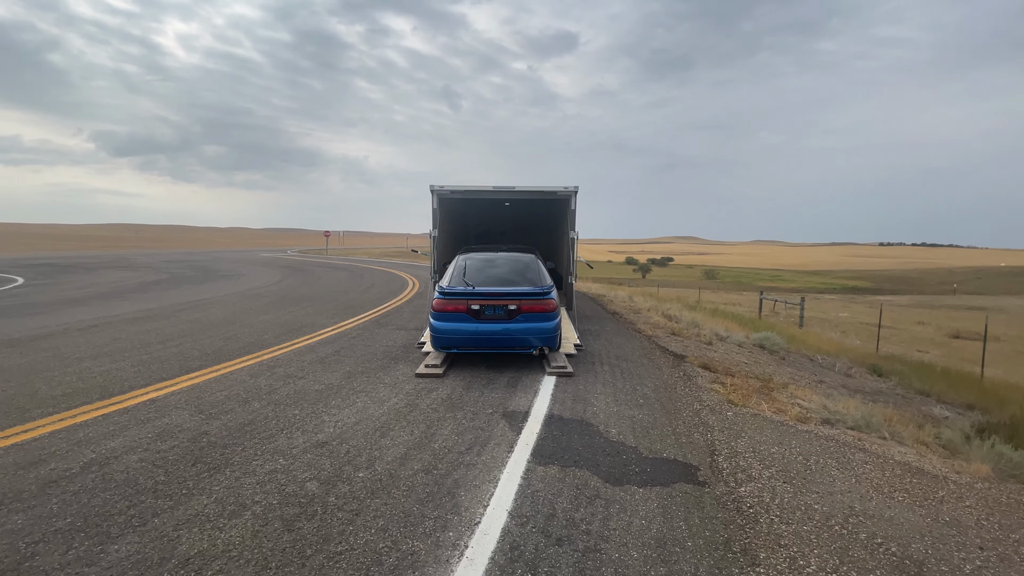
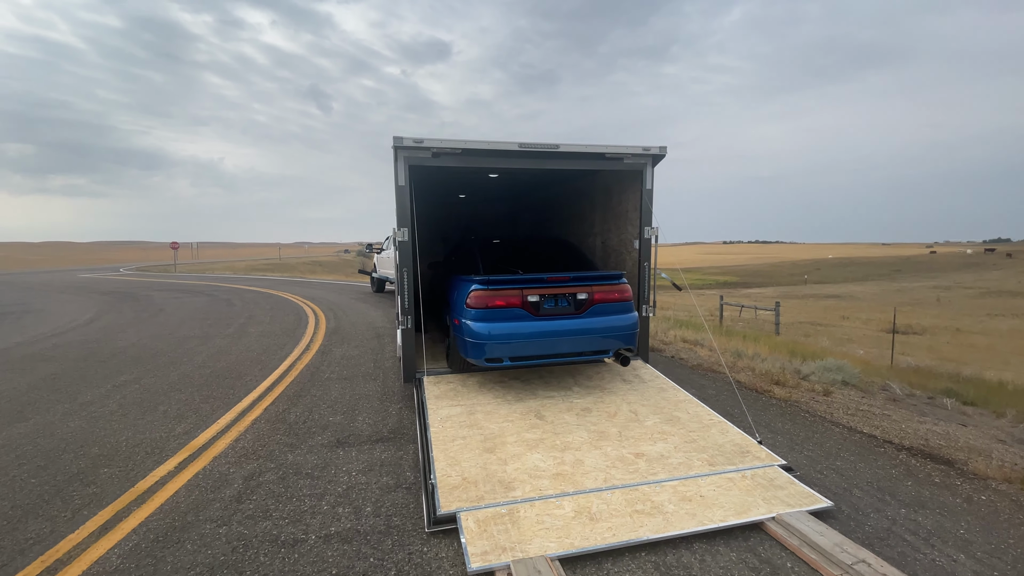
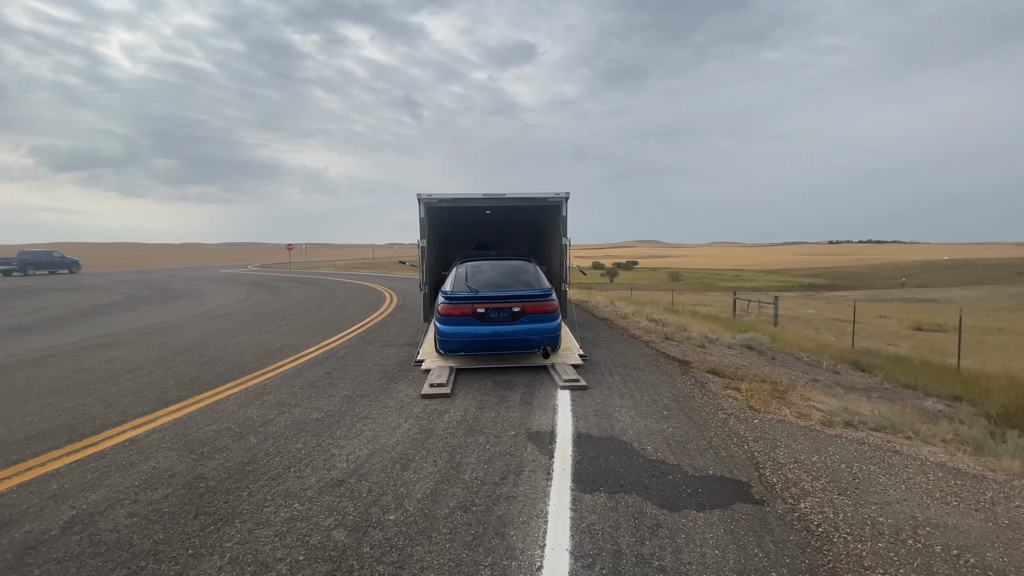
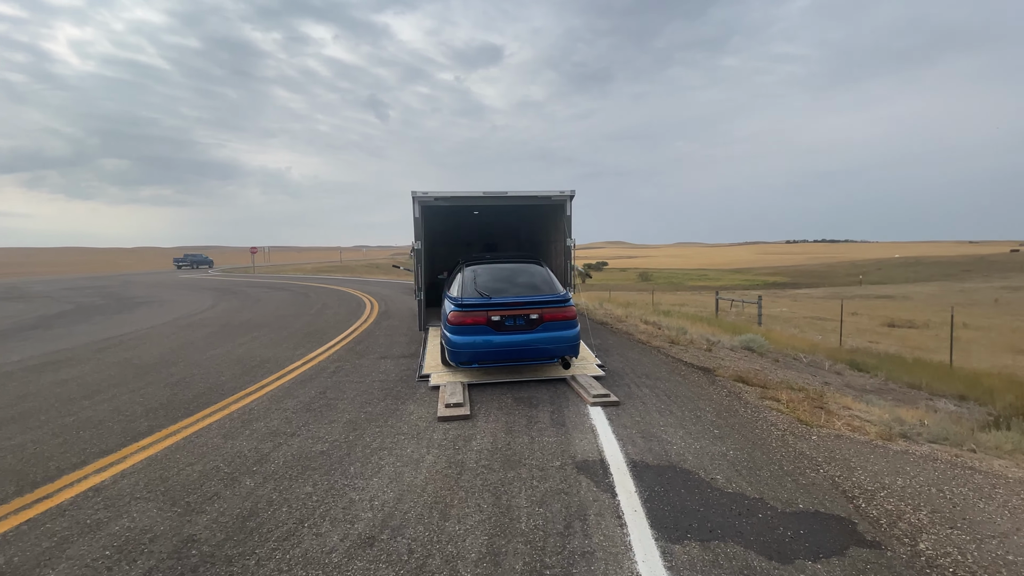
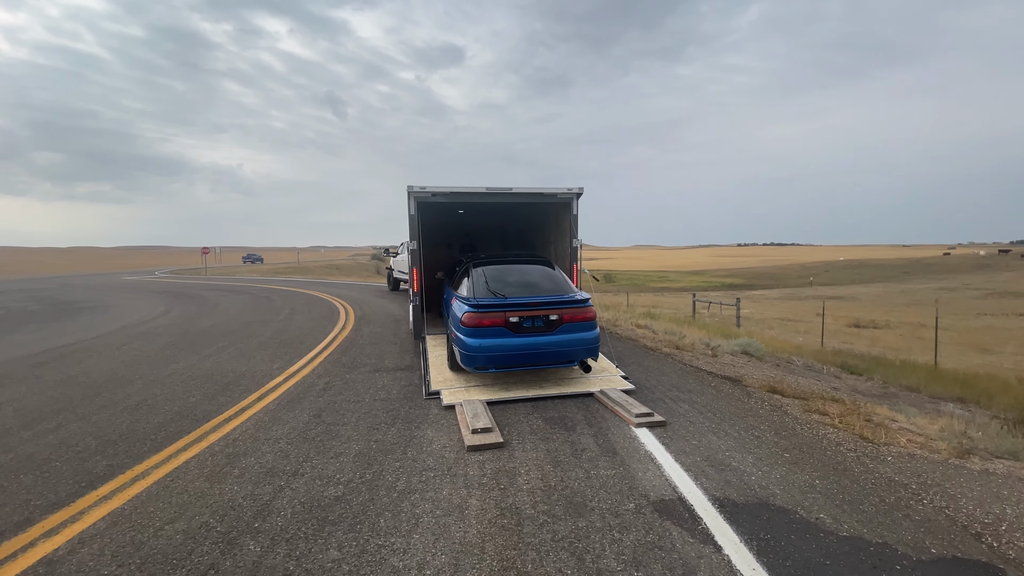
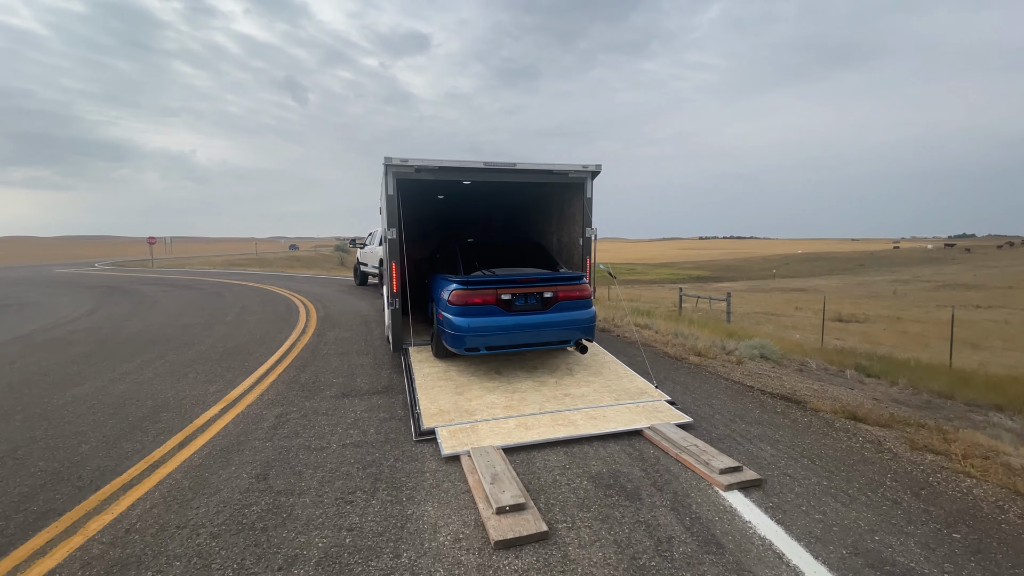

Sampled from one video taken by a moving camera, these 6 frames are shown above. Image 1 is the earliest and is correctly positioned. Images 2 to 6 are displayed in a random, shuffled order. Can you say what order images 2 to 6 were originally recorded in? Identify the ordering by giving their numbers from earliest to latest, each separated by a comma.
3, 4, 5, 6, 2
